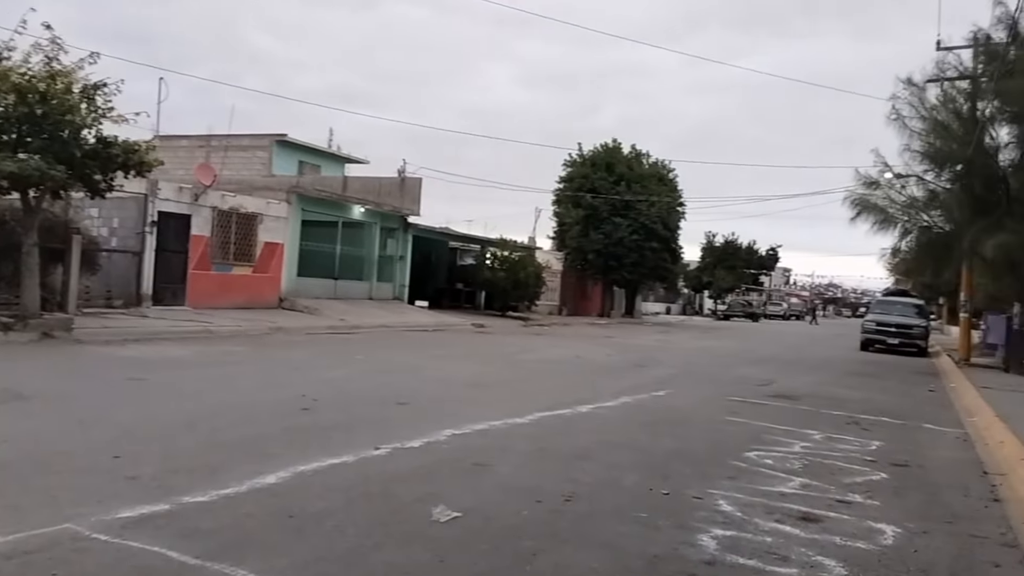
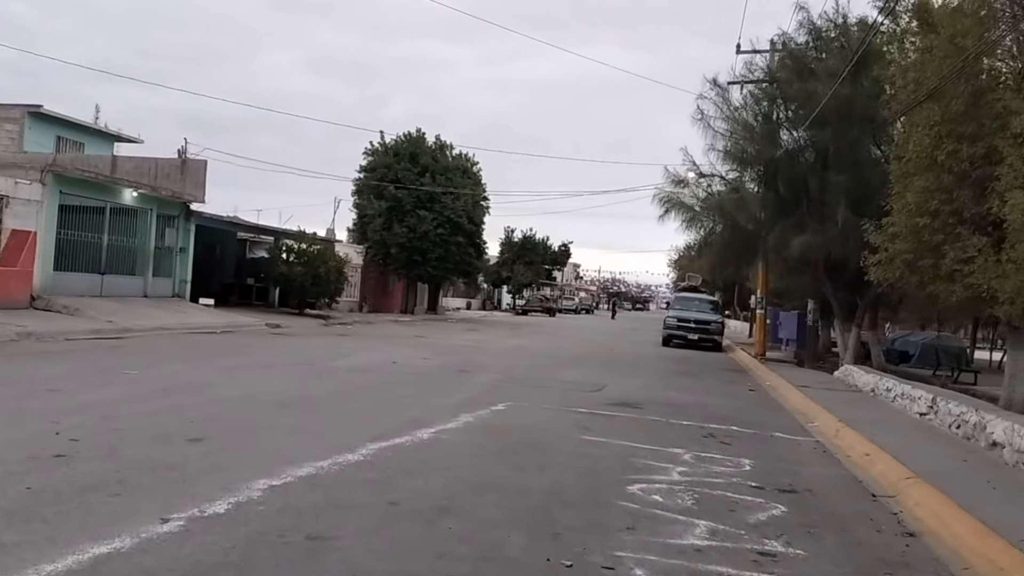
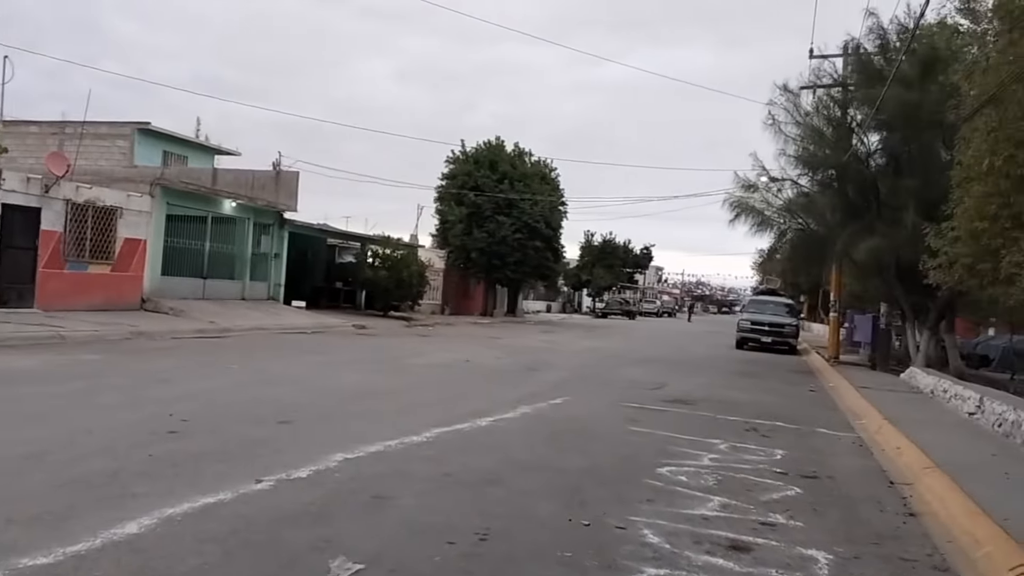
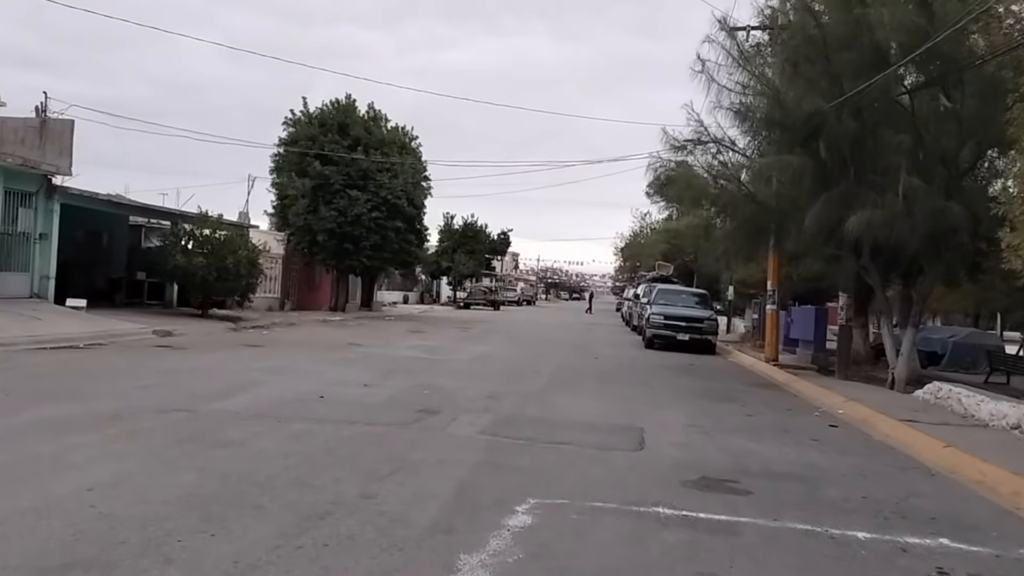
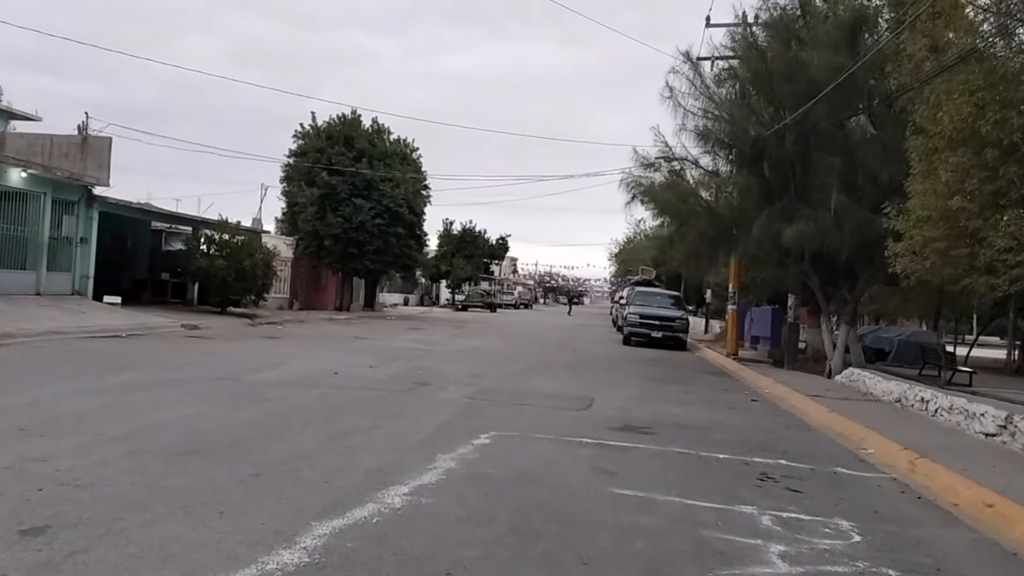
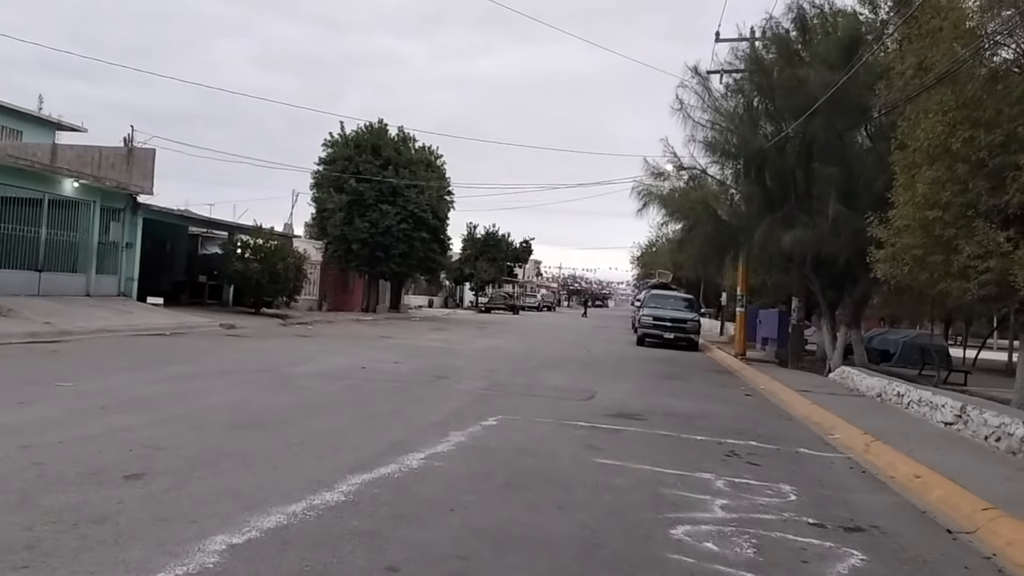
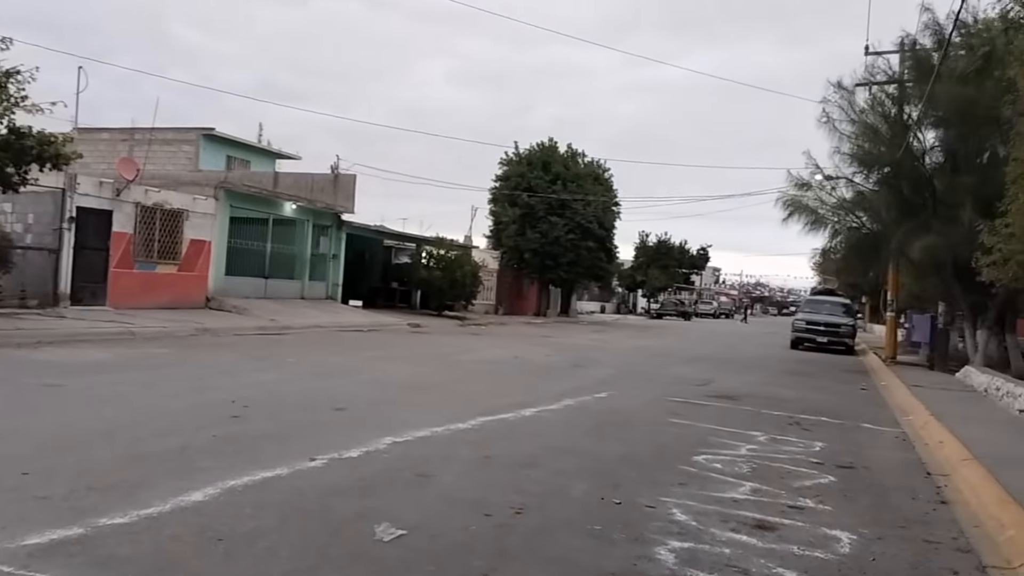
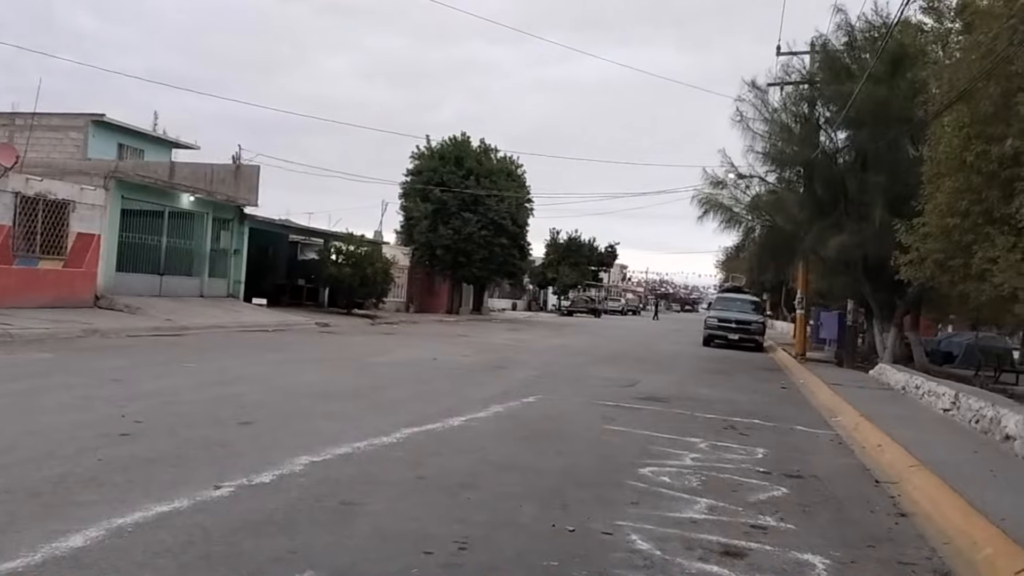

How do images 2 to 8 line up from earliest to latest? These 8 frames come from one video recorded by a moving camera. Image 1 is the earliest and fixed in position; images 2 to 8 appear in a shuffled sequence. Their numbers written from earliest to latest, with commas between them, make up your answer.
7, 3, 8, 2, 6, 5, 4
